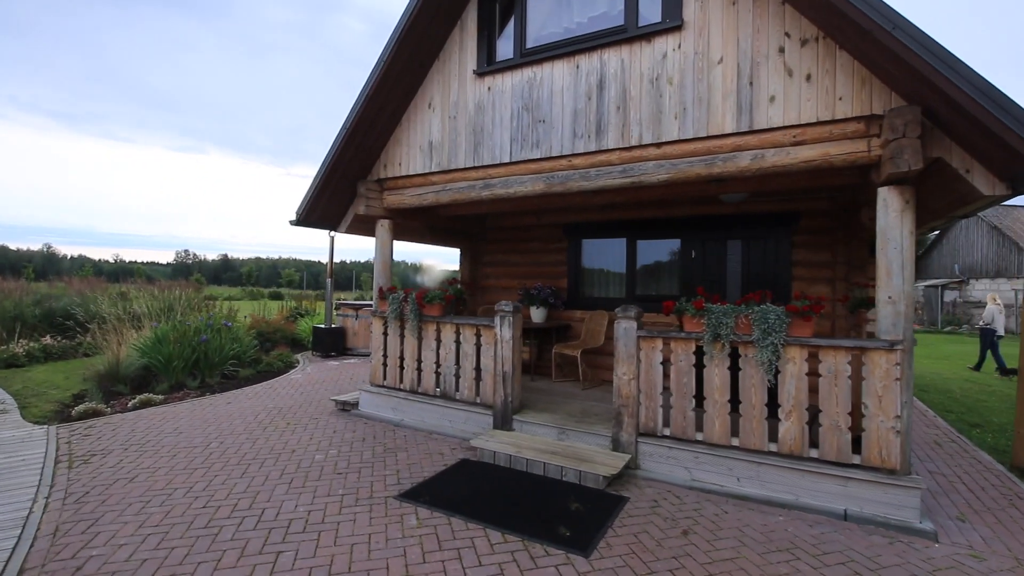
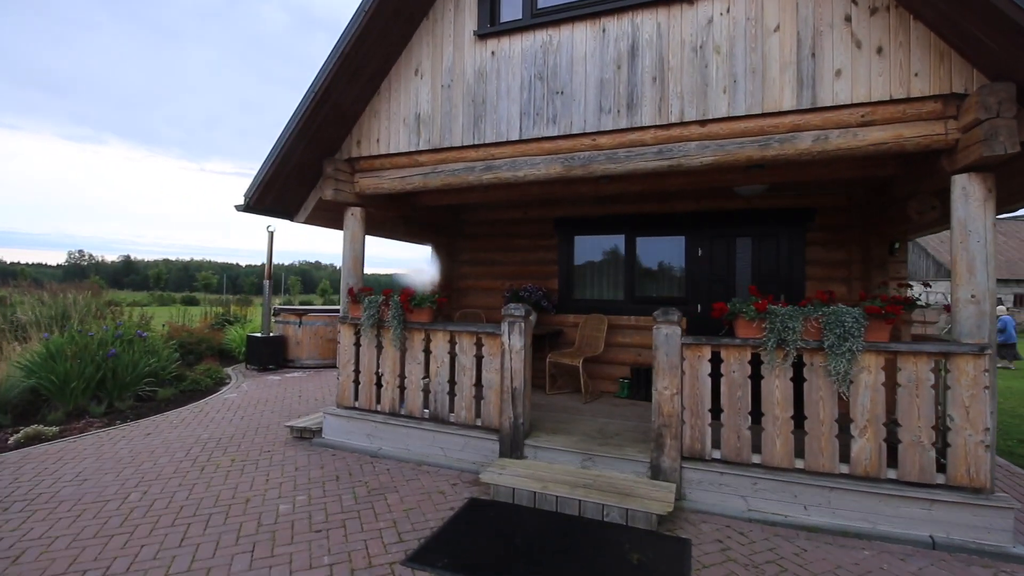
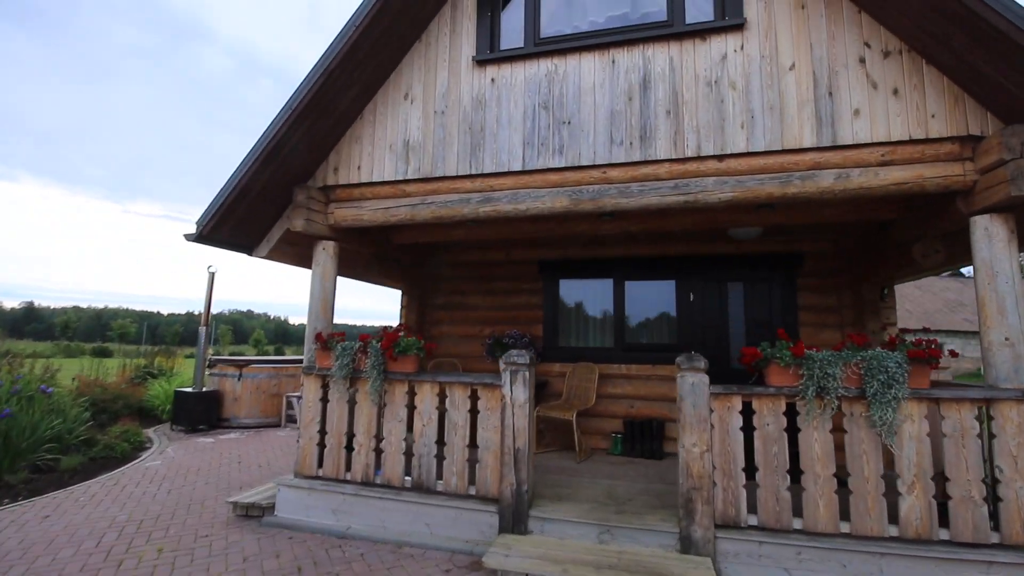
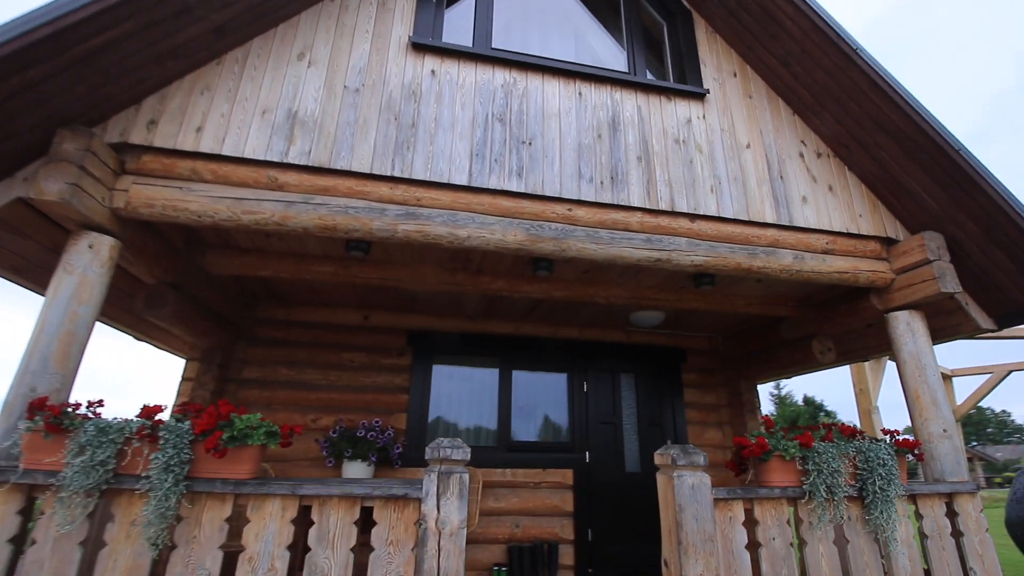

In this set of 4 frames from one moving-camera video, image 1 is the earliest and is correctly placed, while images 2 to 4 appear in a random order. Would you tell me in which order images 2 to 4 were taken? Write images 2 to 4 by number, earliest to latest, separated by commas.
2, 3, 4
